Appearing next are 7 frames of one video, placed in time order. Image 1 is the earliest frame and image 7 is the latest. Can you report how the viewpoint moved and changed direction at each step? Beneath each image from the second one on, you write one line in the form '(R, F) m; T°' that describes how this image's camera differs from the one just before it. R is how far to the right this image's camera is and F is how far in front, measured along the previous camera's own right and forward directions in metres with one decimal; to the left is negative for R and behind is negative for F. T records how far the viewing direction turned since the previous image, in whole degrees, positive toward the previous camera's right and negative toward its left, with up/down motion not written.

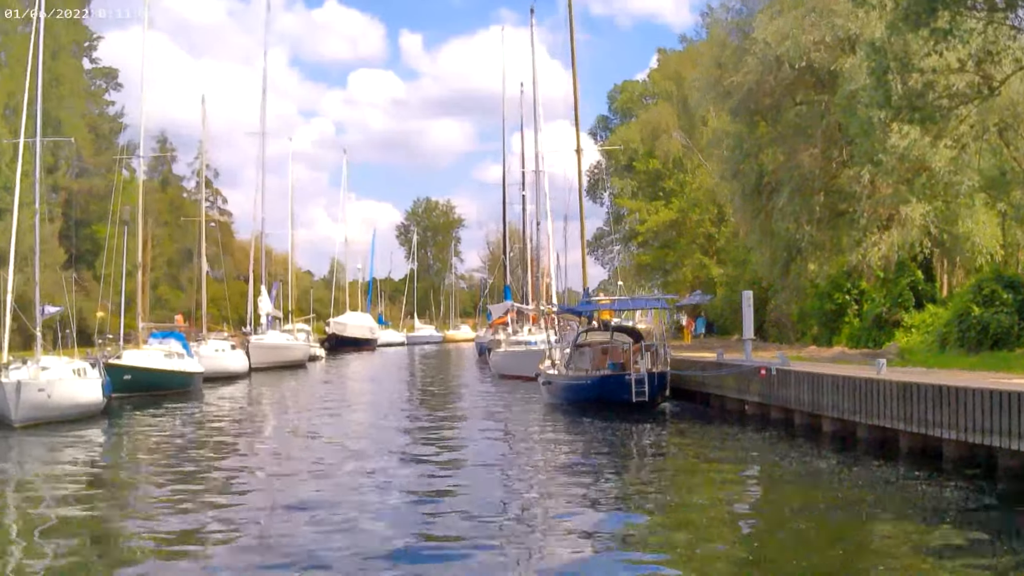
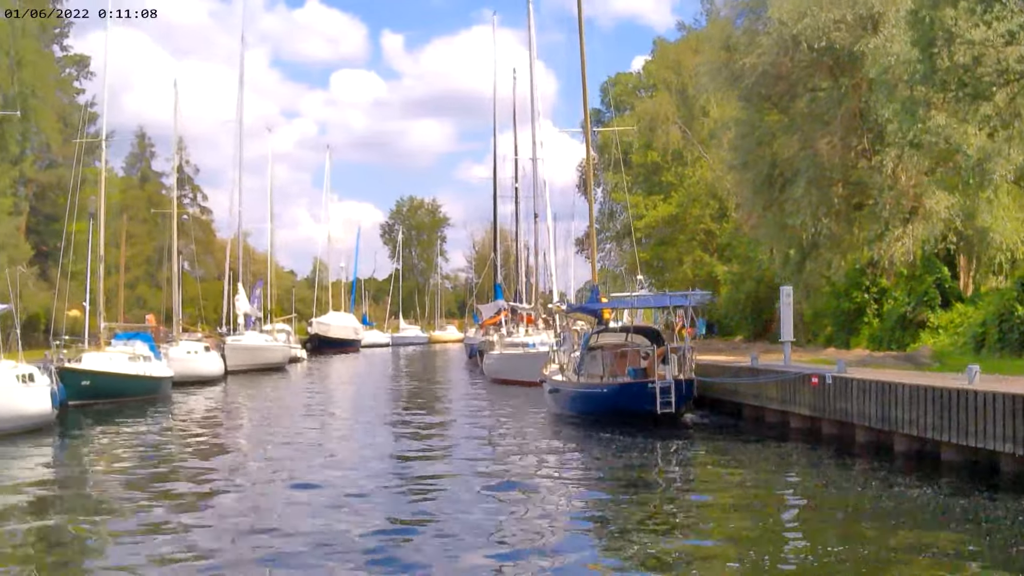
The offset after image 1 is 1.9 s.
(-0.4, +2.2) m; +1°
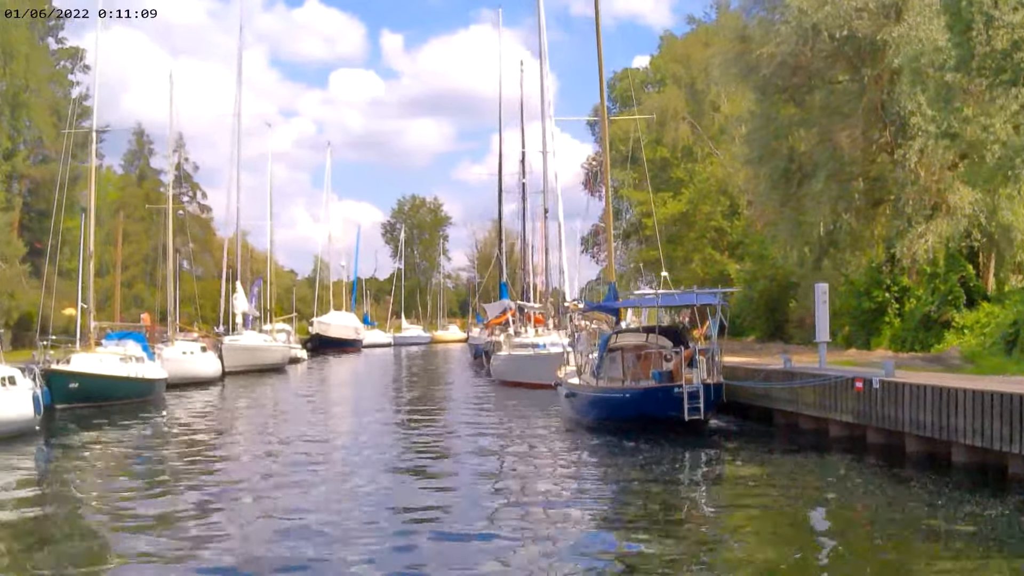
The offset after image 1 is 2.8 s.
(-0.2, +1.1) m; 0°
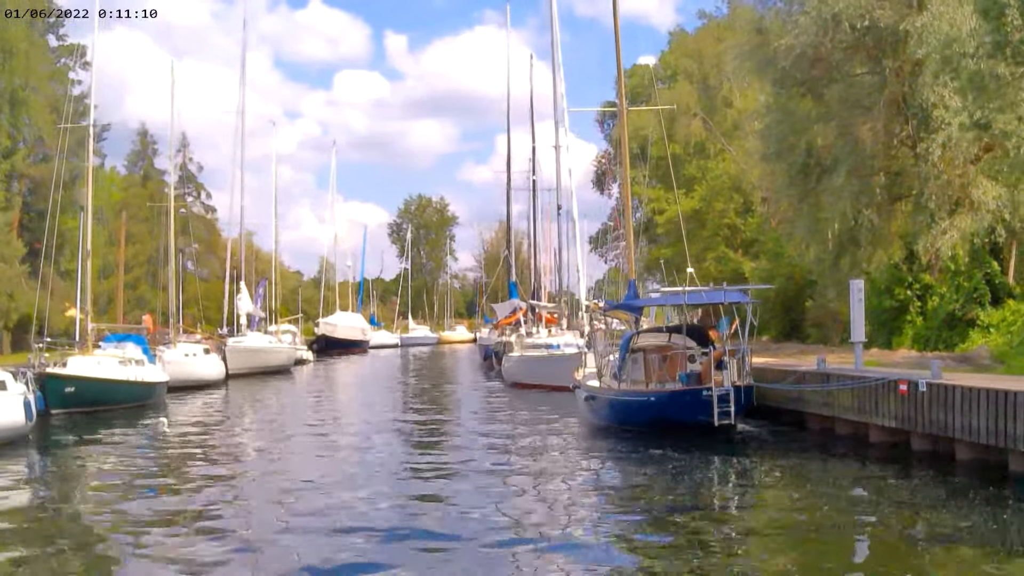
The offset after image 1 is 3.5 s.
(-0.1, +0.8) m; 0°
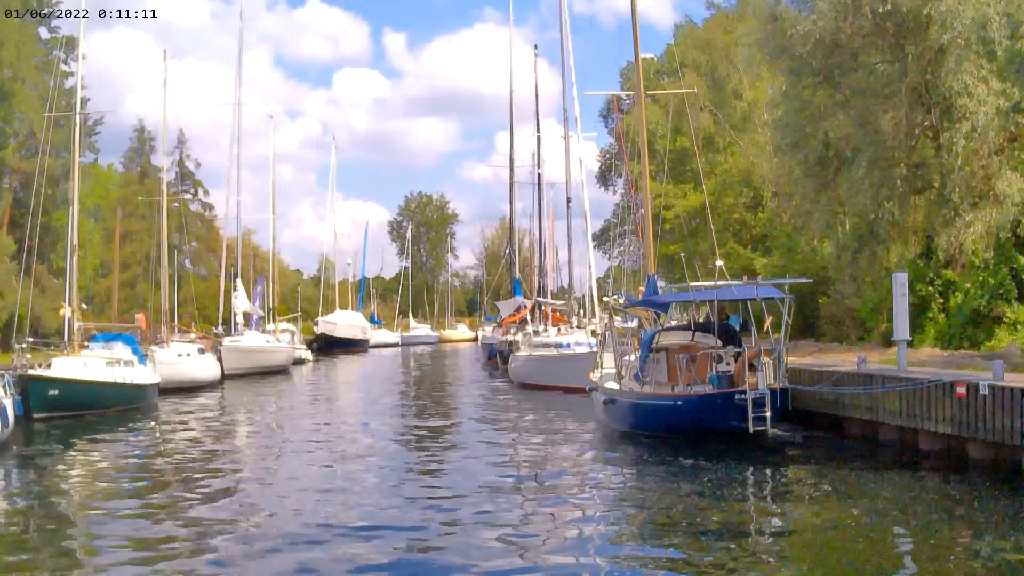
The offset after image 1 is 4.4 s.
(-0.2, +1.0) m; 0°
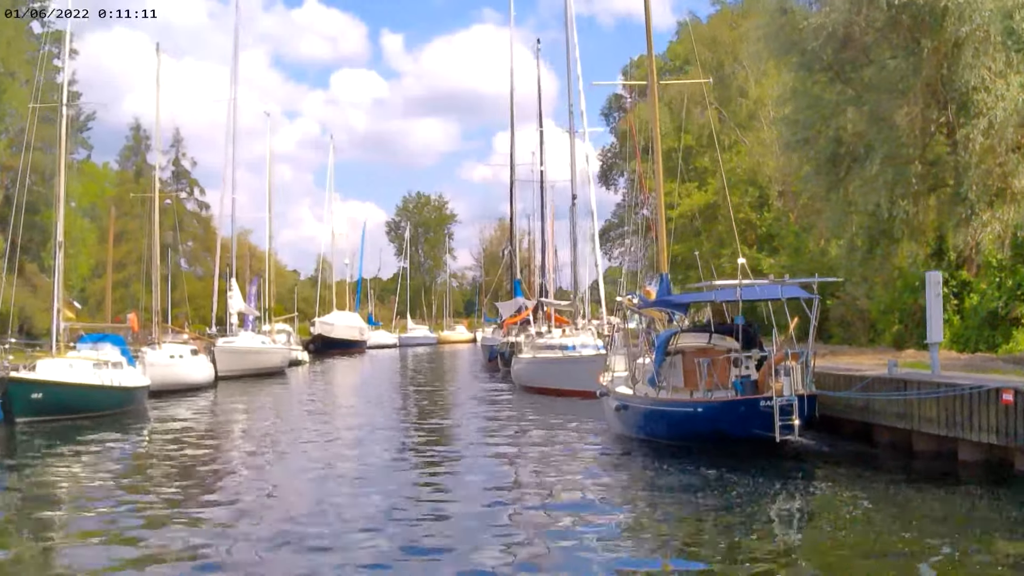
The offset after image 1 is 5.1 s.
(-0.1, +0.8) m; 0°
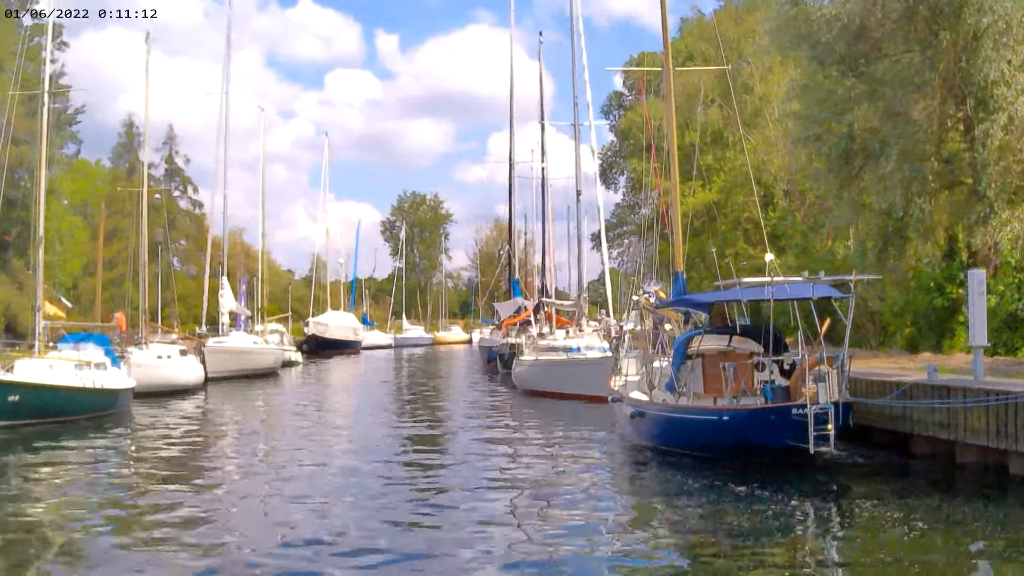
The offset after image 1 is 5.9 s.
(-0.2, +0.9) m; 0°
